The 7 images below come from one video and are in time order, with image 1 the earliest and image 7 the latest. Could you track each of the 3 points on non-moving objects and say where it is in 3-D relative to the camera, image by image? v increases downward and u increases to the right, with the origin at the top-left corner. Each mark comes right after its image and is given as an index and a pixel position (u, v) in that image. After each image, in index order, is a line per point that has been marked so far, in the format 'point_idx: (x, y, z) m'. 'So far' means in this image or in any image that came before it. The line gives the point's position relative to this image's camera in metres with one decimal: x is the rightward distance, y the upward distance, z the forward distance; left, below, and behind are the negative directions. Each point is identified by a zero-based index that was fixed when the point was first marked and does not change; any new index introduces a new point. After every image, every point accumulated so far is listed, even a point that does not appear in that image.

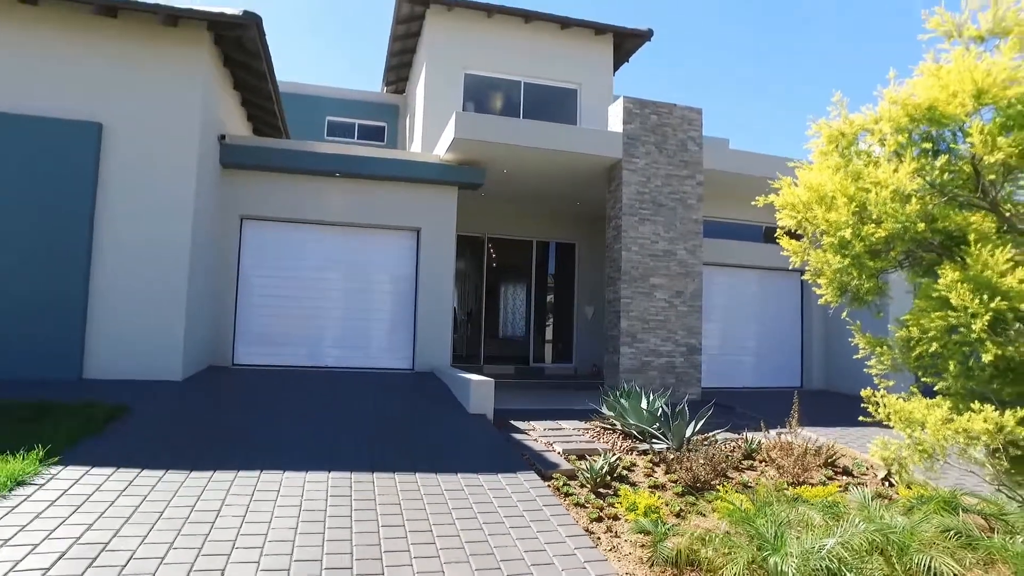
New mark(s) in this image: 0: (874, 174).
0: (+2.0, +0.6, +3.6) m
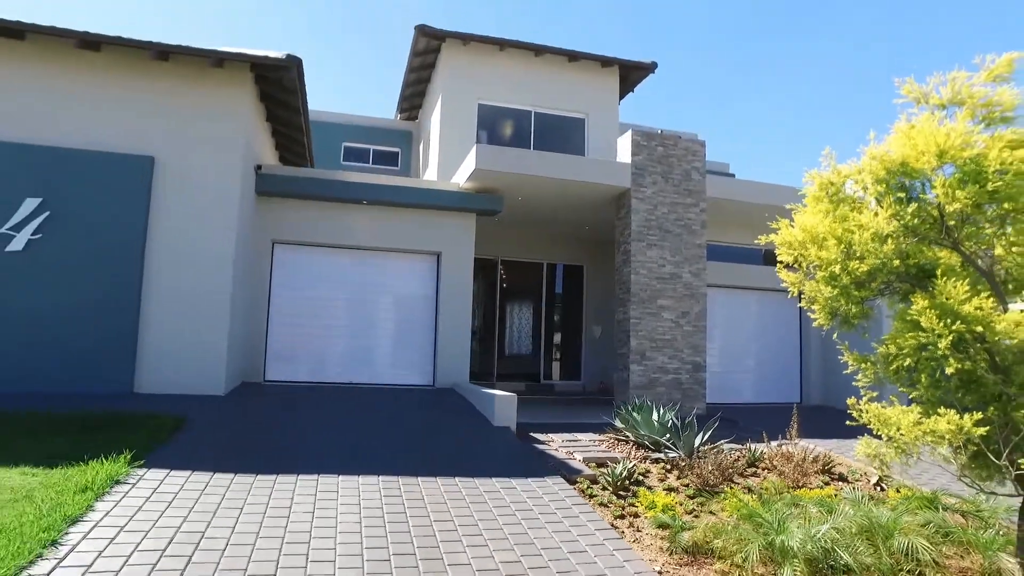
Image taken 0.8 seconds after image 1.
0: (+2.3, +0.5, +4.3) m
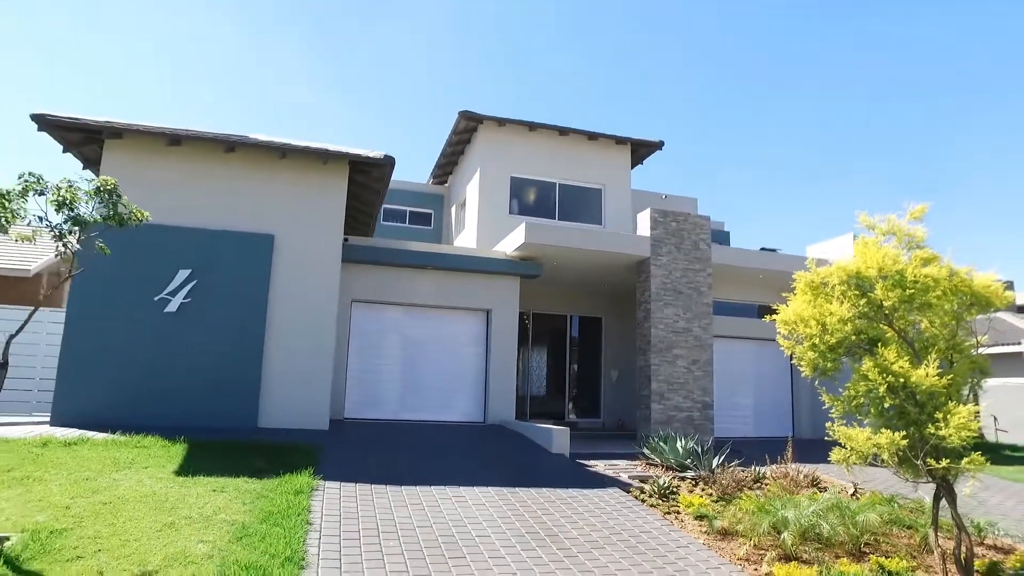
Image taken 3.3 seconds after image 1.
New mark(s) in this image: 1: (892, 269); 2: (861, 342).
0: (+3.3, -0.2, +6.5) m
1: (+3.7, +0.2, +6.2) m
2: (+3.5, -0.5, +6.4) m
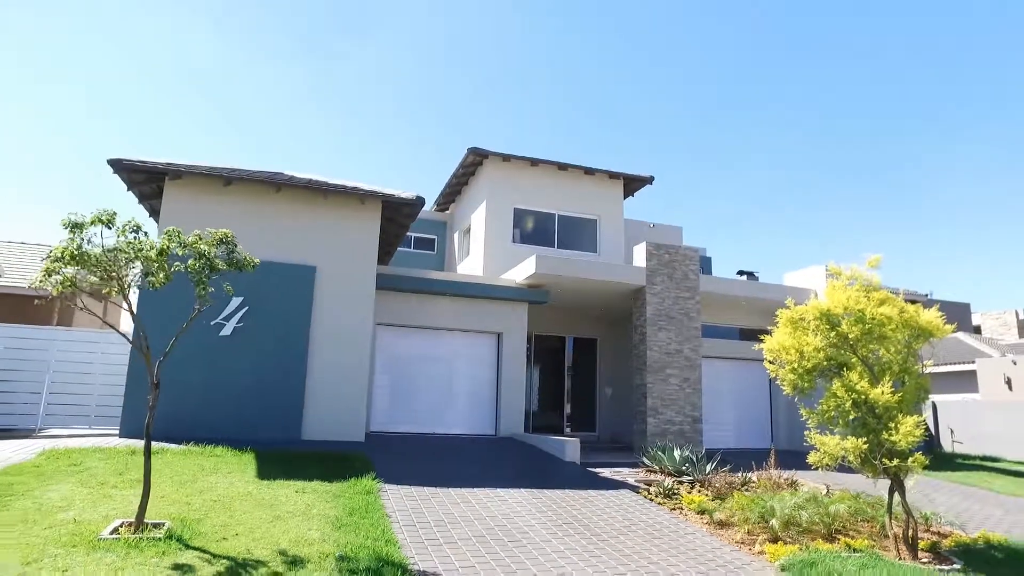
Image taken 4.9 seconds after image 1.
0: (+3.7, -0.6, +8.0) m
1: (+4.2, -0.2, +7.8) m
2: (+4.0, -1.0, +7.9) m
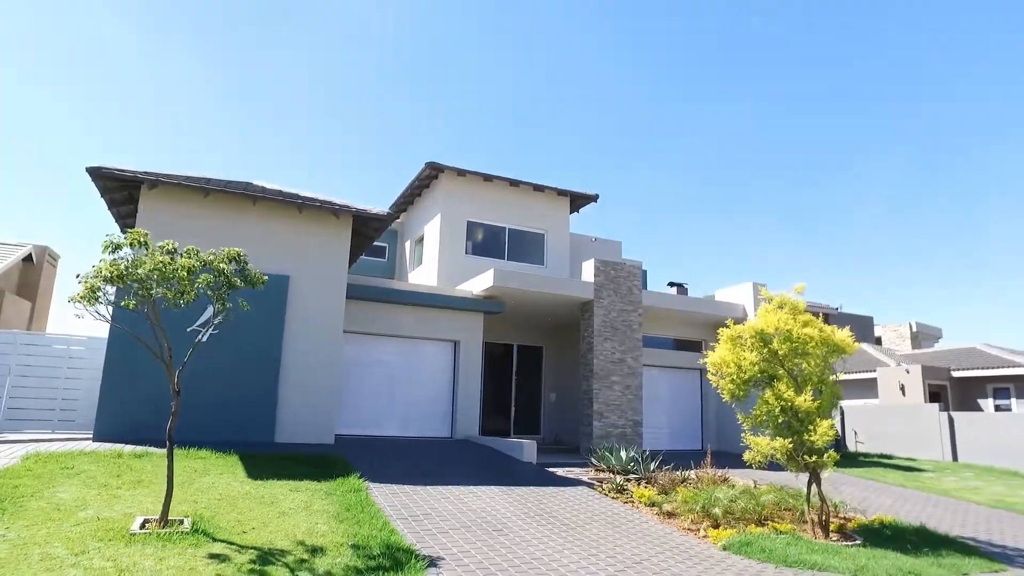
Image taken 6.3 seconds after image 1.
0: (+3.4, -1.0, +9.4) m
1: (+3.9, -0.6, +9.2) m
2: (+3.7, -1.3, +9.3) m
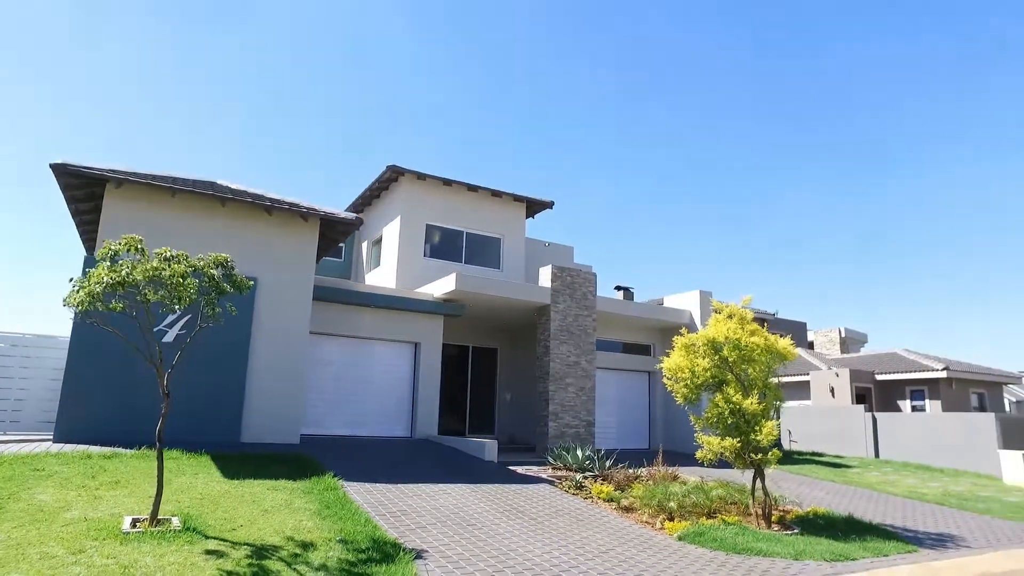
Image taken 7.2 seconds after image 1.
0: (+2.9, -1.2, +10.2) m
1: (+3.5, -0.8, +10.0) m
2: (+3.2, -1.5, +10.1) m
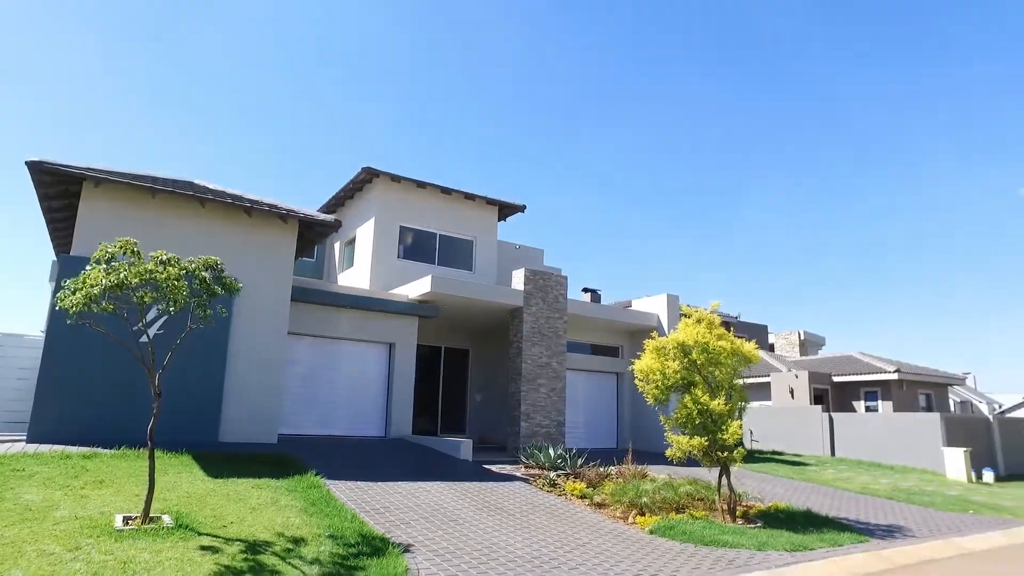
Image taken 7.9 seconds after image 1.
0: (+2.6, -1.3, +10.7) m
1: (+3.2, -0.9, +10.6) m
2: (+2.9, -1.6, +10.7) m
